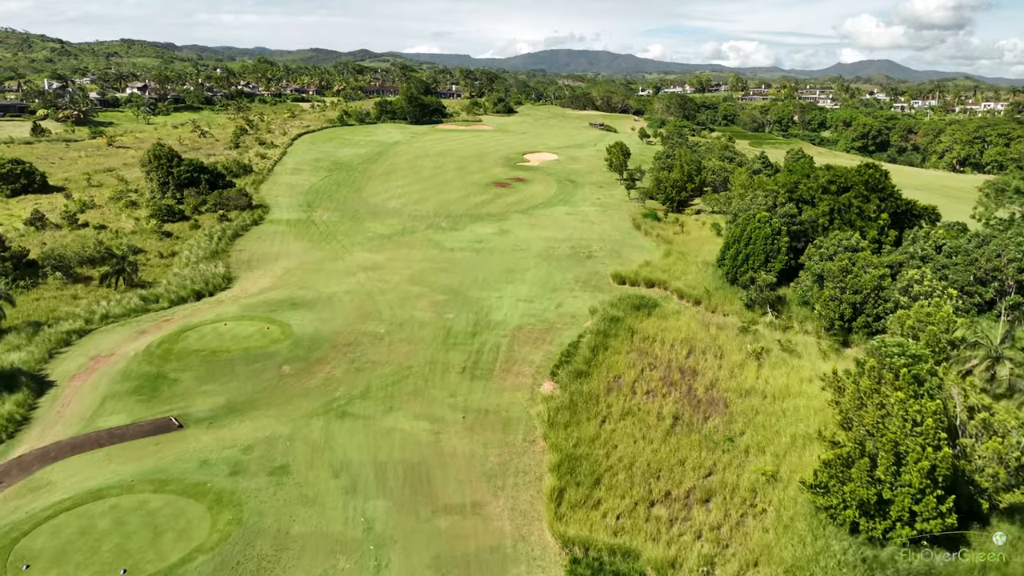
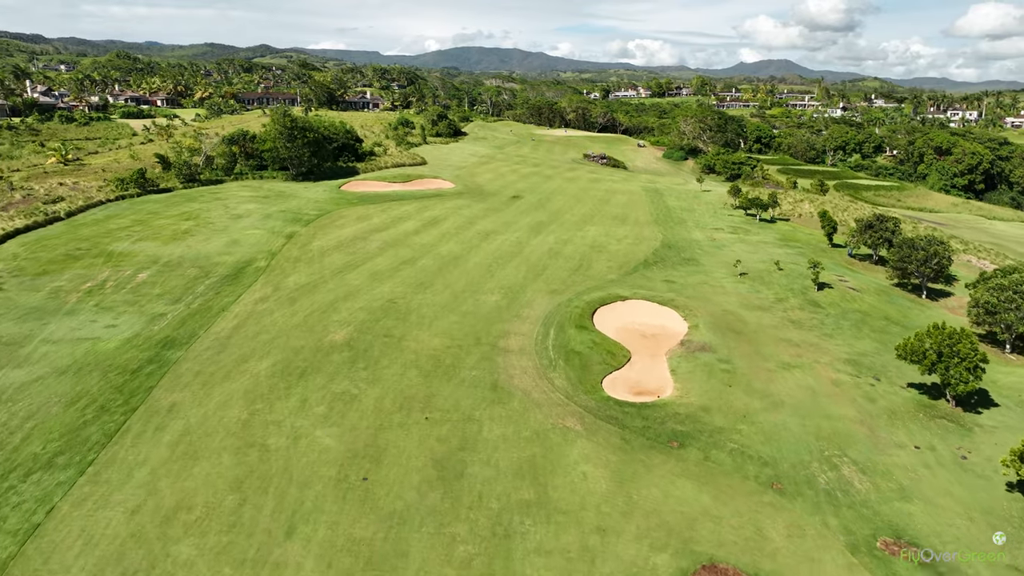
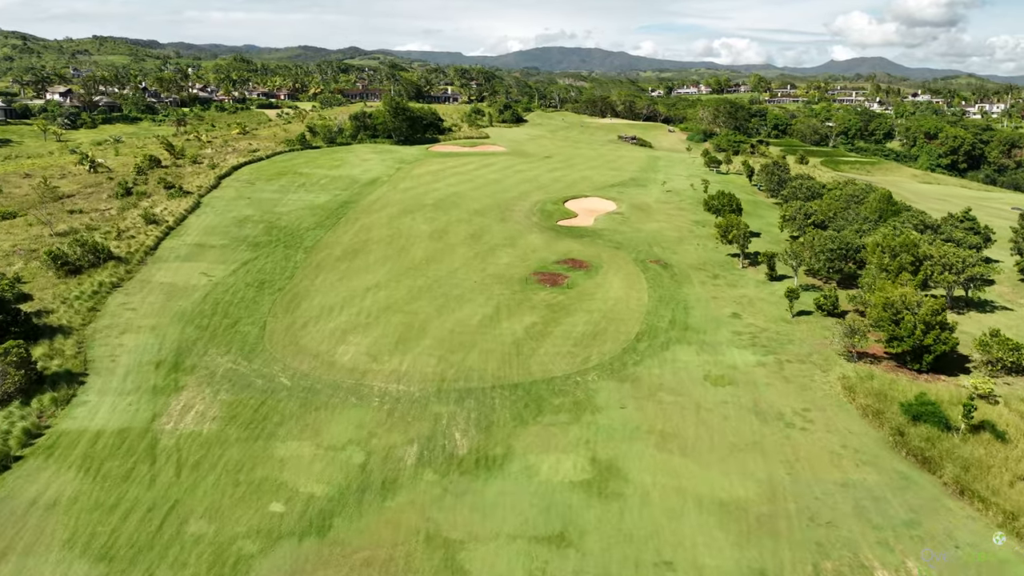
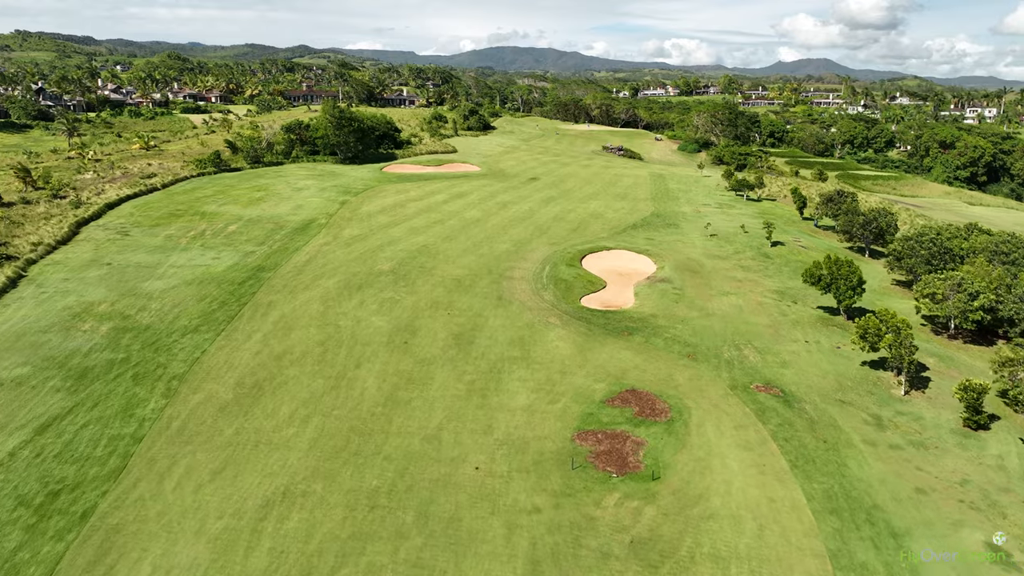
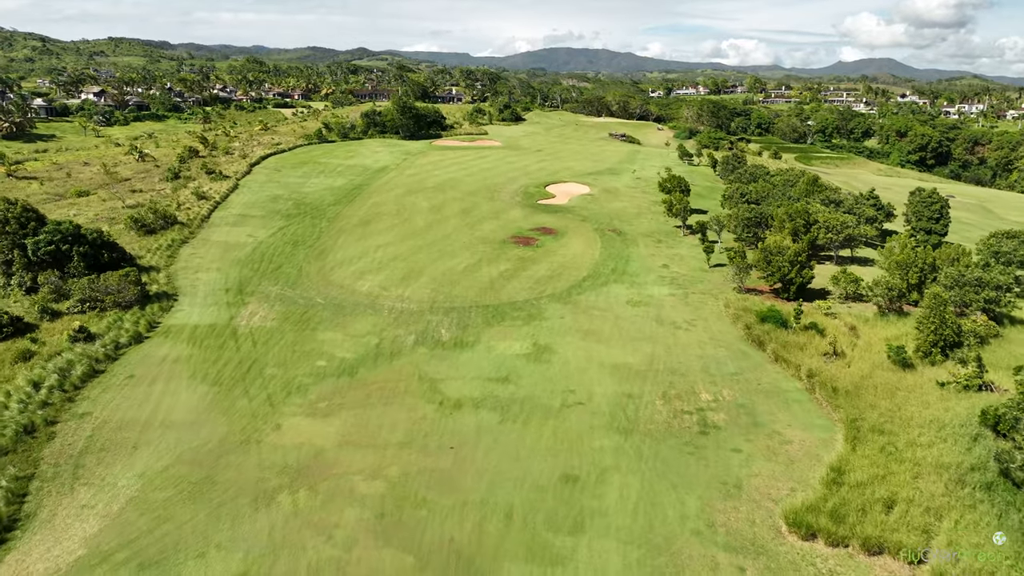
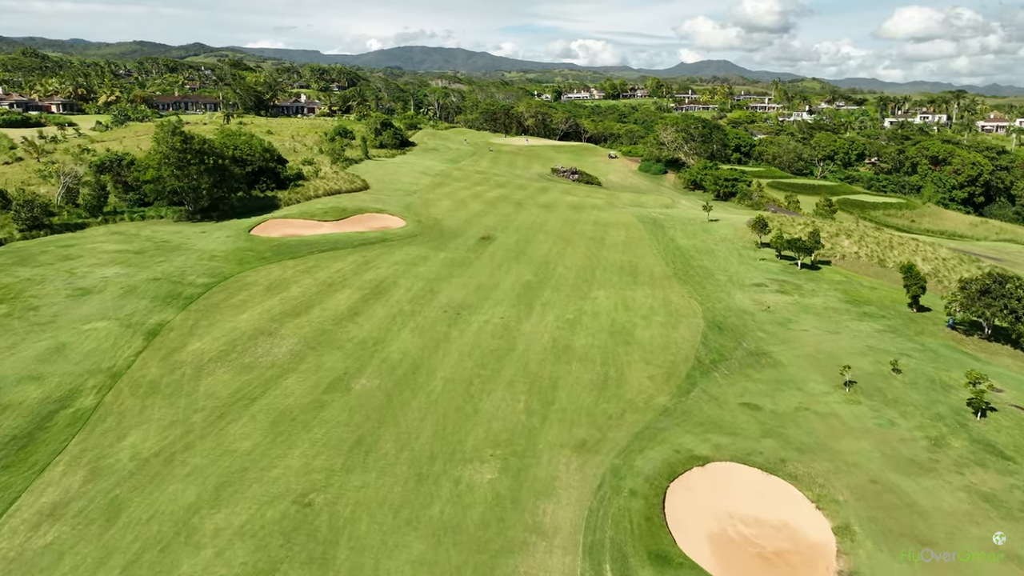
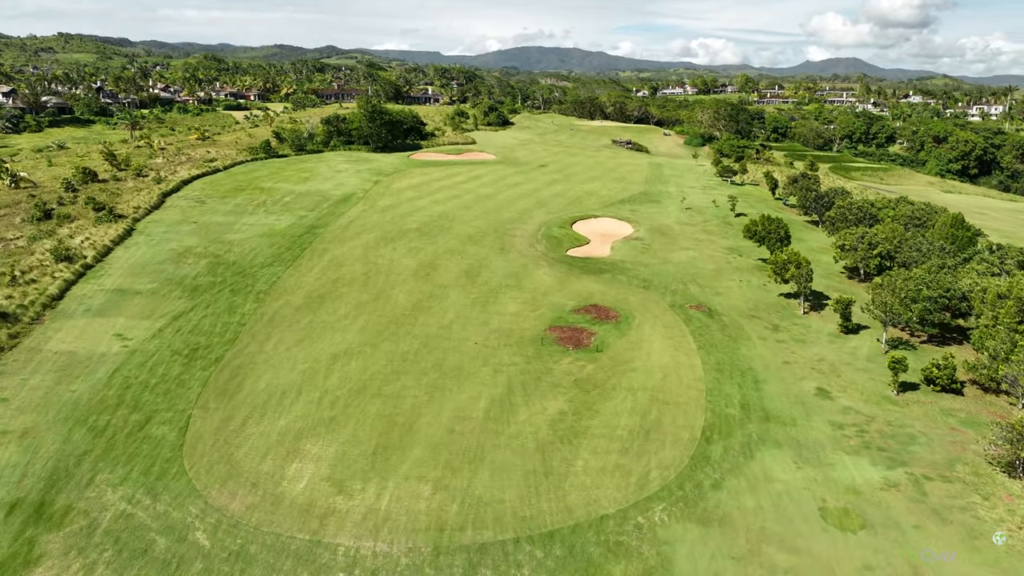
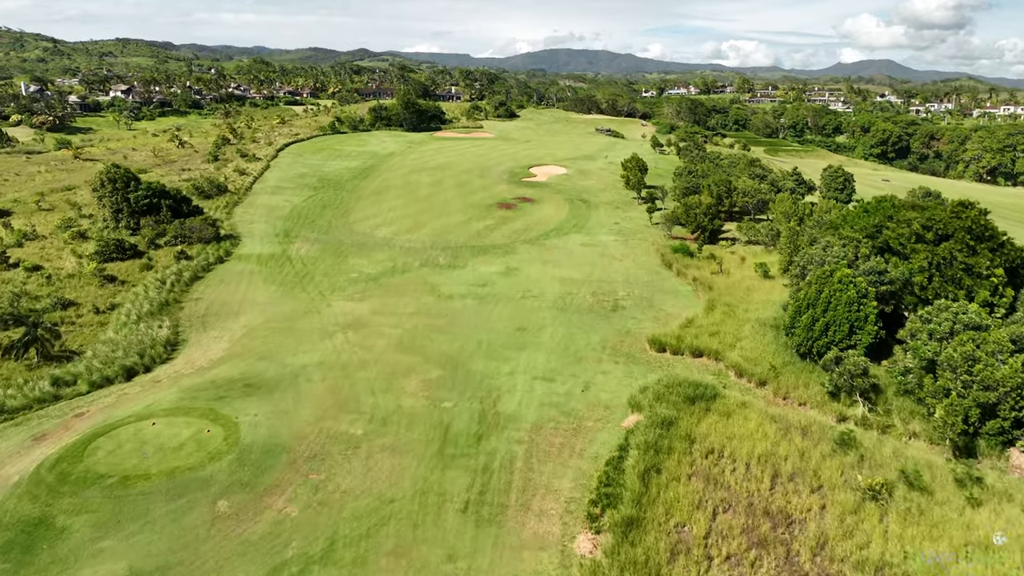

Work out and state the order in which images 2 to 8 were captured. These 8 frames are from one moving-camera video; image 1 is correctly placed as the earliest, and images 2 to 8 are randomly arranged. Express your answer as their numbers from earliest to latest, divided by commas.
8, 5, 3, 7, 4, 2, 6
